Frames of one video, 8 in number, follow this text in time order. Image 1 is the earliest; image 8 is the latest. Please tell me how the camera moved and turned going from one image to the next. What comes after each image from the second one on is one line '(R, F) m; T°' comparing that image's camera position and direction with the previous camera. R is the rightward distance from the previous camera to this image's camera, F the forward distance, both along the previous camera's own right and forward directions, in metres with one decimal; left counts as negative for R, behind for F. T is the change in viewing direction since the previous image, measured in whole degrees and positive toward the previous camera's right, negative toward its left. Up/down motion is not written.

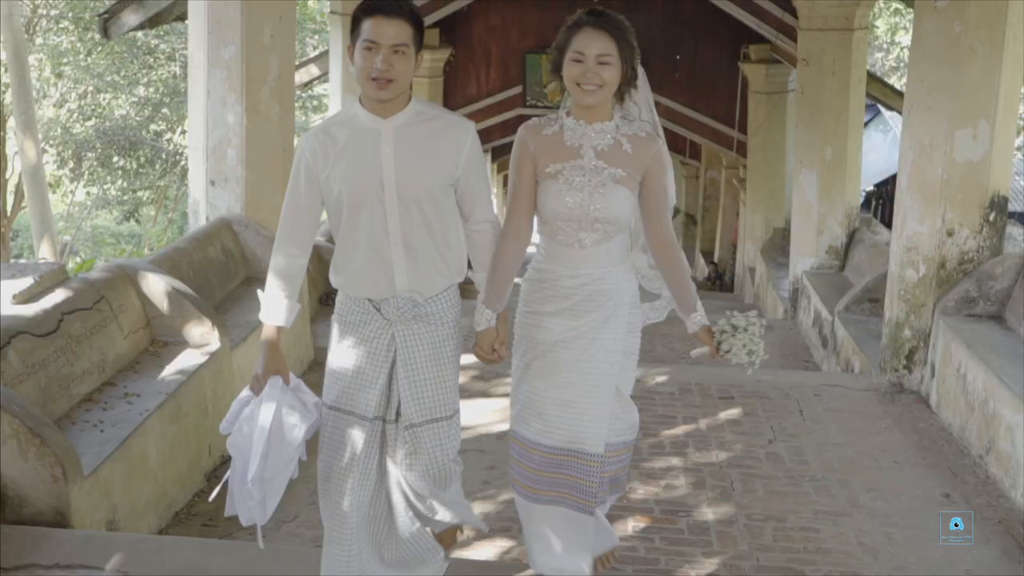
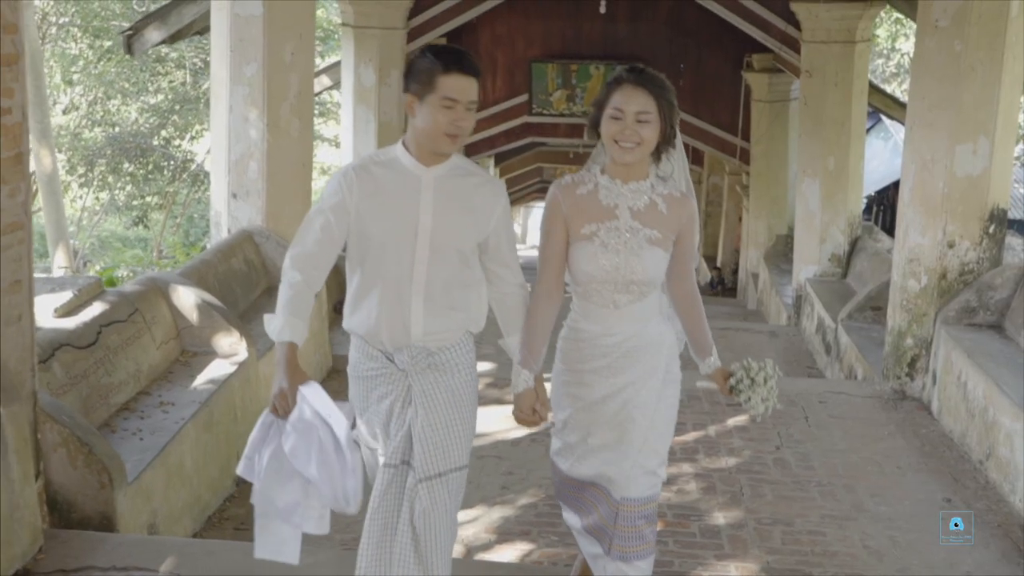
(-0.1, -0.2) m; 0°
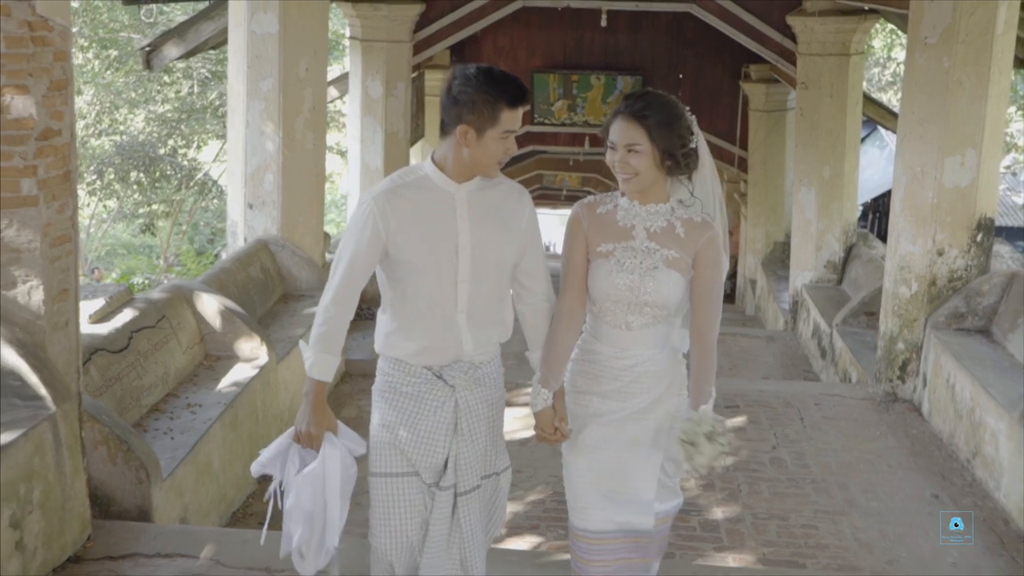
(0.0, -0.3) m; 0°
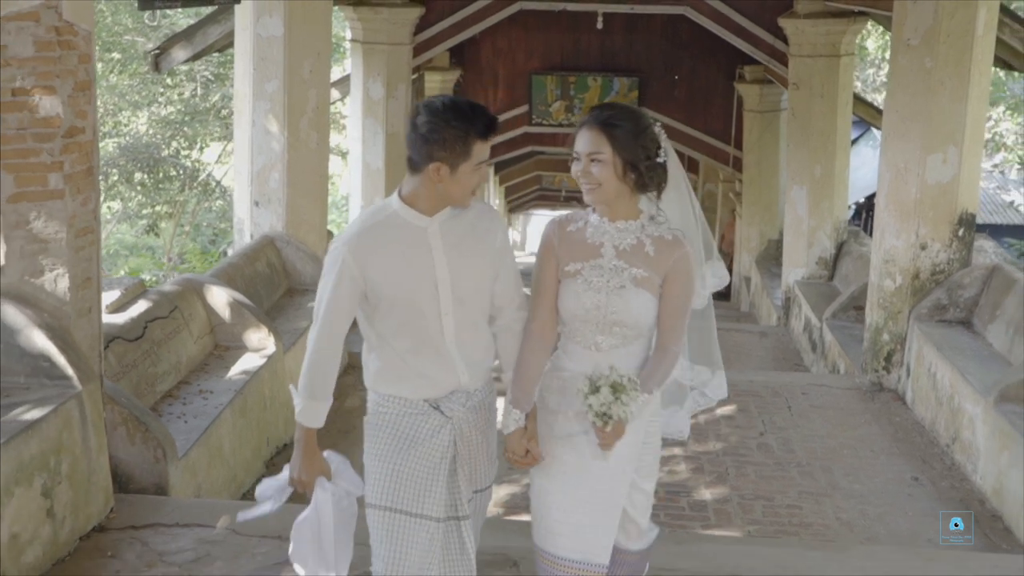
(0.0, -0.3) m; 0°
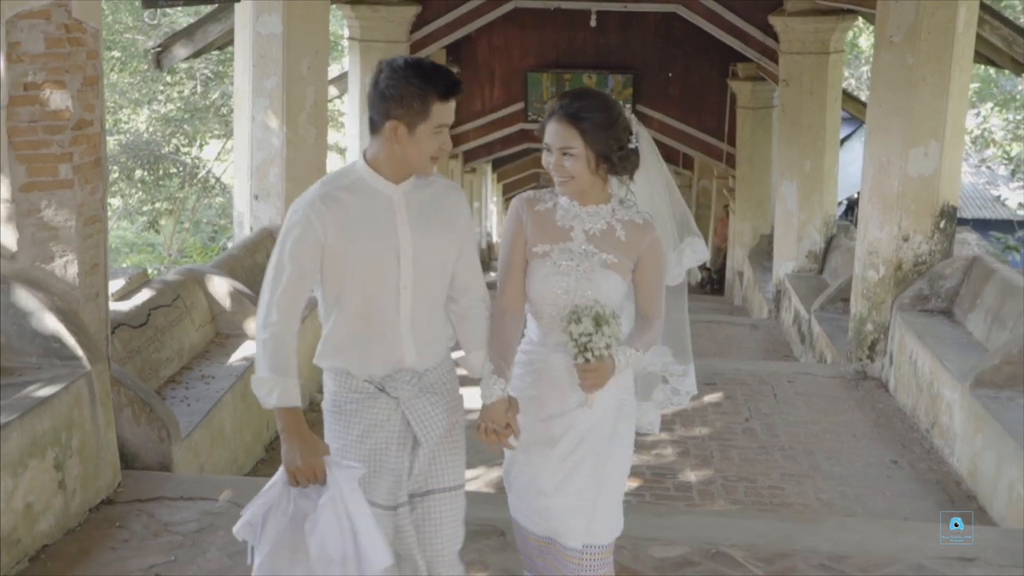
(0.0, -0.2) m; 0°
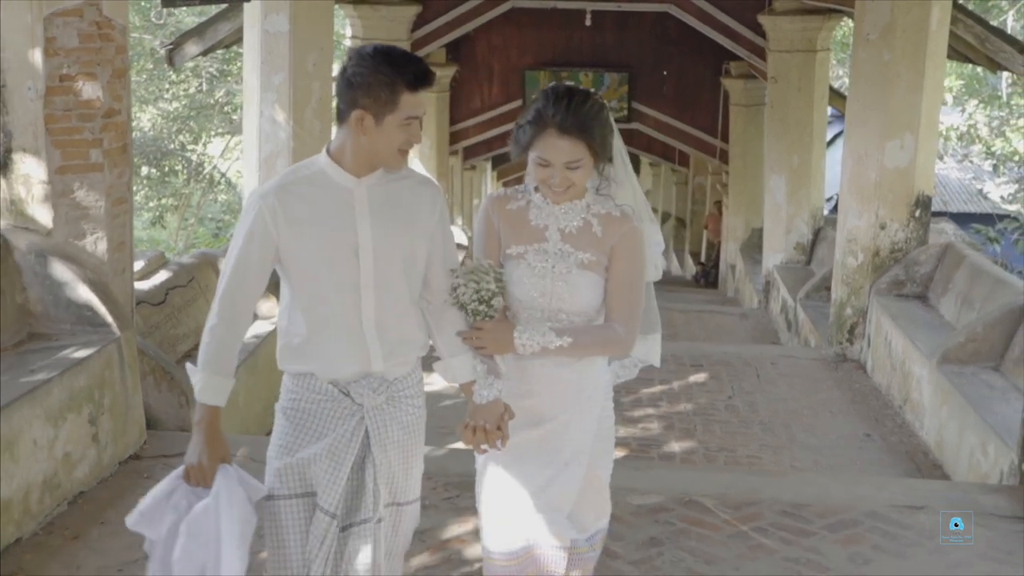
(0.0, -0.4) m; 0°
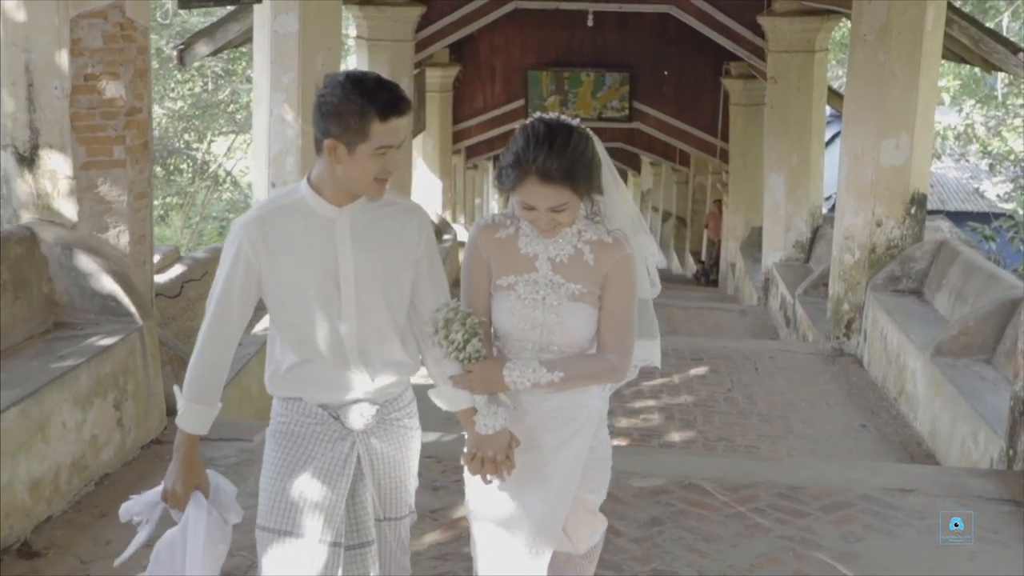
(0.0, -0.2) m; 0°
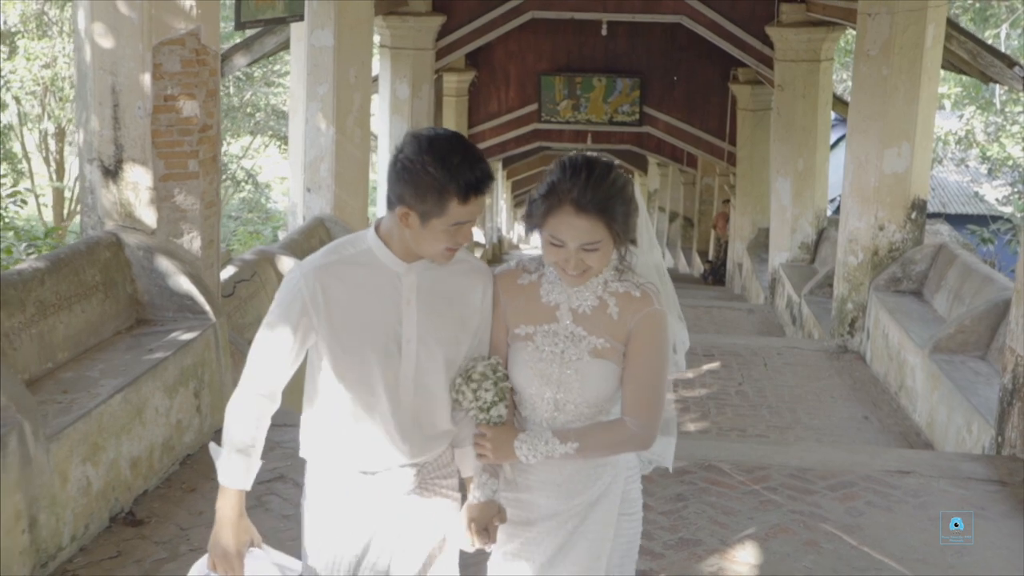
(-0.1, -0.5) m; 0°
